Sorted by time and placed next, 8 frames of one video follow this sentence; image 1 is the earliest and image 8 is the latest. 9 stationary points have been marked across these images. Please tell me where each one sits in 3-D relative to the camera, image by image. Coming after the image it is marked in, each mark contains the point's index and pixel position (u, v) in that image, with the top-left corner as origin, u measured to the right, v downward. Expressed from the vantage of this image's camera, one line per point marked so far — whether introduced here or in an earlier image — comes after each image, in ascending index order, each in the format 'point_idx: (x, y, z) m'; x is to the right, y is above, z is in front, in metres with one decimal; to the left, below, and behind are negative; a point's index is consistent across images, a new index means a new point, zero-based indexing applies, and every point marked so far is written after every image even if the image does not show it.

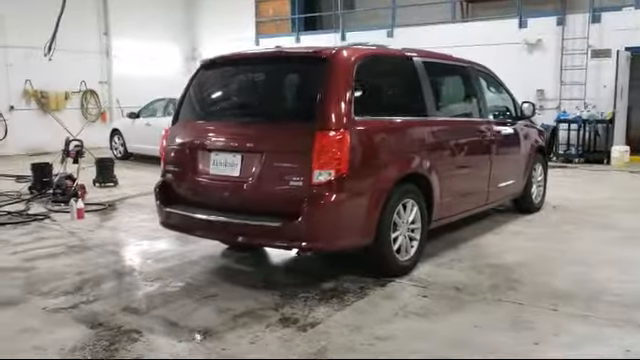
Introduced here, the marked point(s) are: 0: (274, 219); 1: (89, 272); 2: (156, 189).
0: (-0.3, -0.3, +3.8) m
1: (-1.8, -0.7, +4.7) m
2: (-1.3, -0.1, +4.6) m
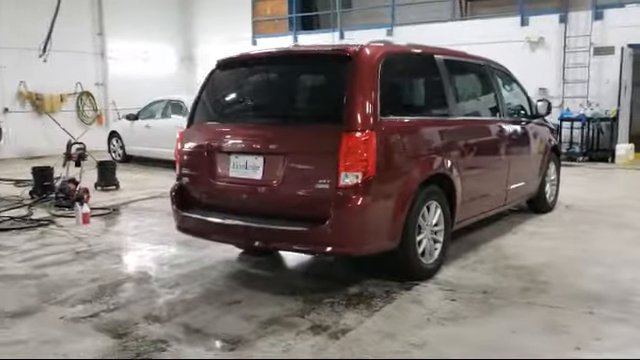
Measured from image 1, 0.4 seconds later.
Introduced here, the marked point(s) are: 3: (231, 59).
0: (-0.1, -0.3, +3.7) m
1: (-1.7, -0.8, +4.5) m
2: (-1.1, -0.1, +4.4) m
3: (-0.7, +0.9, +4.4) m
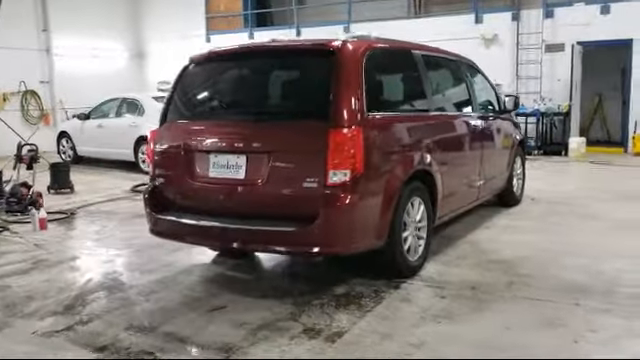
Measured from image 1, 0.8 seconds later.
0: (-0.2, -0.3, +3.6) m
1: (-1.8, -0.8, +4.3) m
2: (-1.2, -0.1, +4.2) m
3: (-0.8, +0.9, +4.2) m
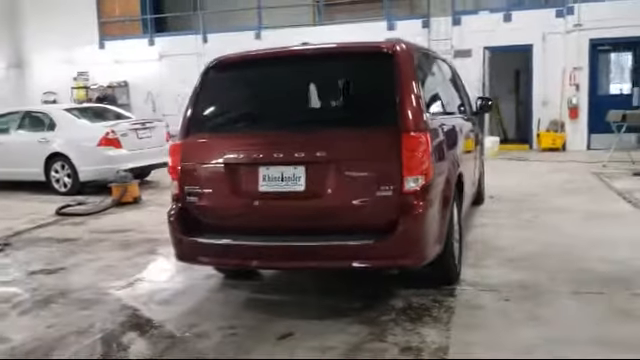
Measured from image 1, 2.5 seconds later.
0: (+0.2, -0.3, +3.4) m
1: (-1.5, -0.9, +3.7) m
2: (-0.9, -0.2, +3.8) m
3: (-0.6, +0.8, +3.9) m
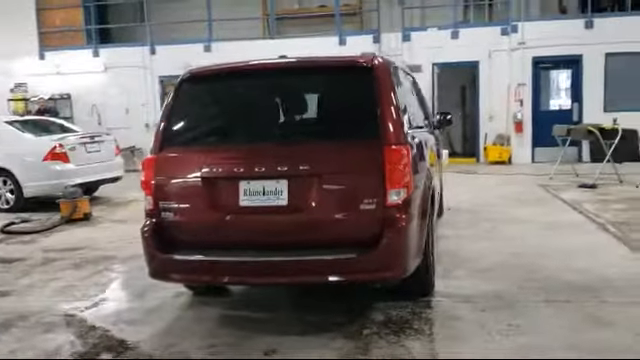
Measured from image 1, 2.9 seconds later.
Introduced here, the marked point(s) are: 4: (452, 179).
0: (+0.1, -0.4, +3.4) m
1: (-1.6, -1.0, +3.5) m
2: (-1.1, -0.3, +3.6) m
3: (-0.8, +0.7, +3.8) m
4: (+2.4, 0.0, +10.7) m
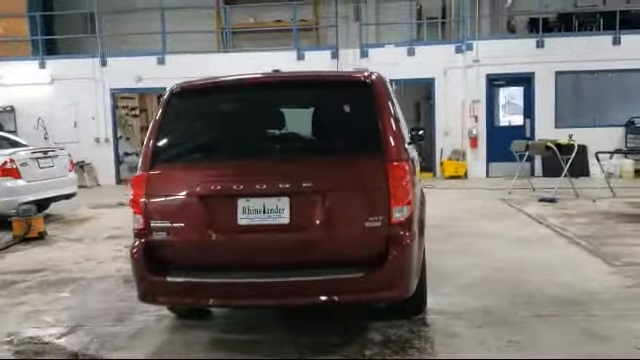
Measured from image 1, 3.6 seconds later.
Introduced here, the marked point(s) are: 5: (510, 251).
0: (+0.1, -0.5, +3.3) m
1: (-1.6, -1.1, +3.2) m
2: (-1.1, -0.4, +3.4) m
3: (-0.8, +0.6, +3.6) m
4: (+1.7, -0.3, +10.8) m
5: (+1.9, -0.7, +5.8) m
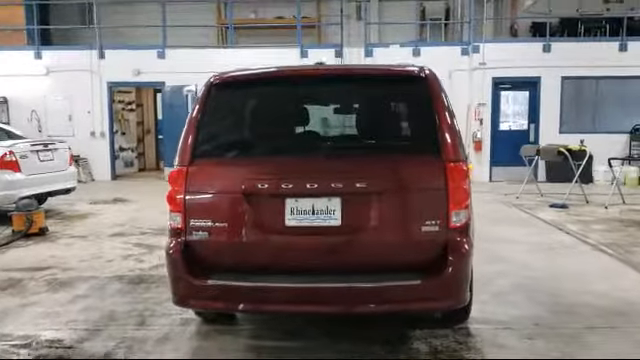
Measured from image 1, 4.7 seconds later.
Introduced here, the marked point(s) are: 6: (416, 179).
0: (+0.4, -0.5, +3.1) m
1: (-1.3, -1.1, +3.0) m
2: (-0.8, -0.4, +3.2) m
3: (-0.5, +0.6, +3.4) m
4: (+1.8, -0.3, +10.6) m
5: (+2.1, -0.8, +5.7) m
6: (+0.5, 0.0, +3.1) m
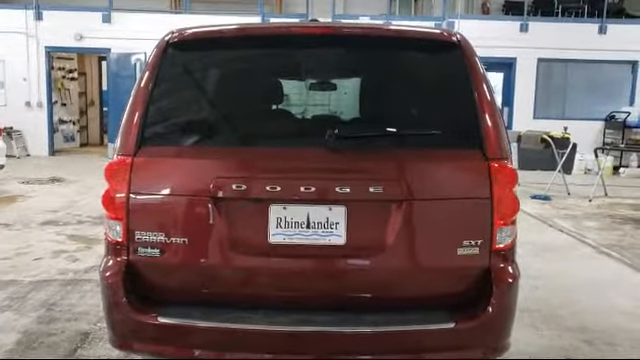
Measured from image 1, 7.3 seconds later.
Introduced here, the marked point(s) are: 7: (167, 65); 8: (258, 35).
0: (+0.4, -0.5, +2.3) m
1: (-1.3, -1.1, +2.1) m
2: (-0.8, -0.4, +2.3) m
3: (-0.5, +0.6, +2.5) m
4: (+1.1, 0.0, +9.9) m
5: (+1.8, -0.7, +5.0) m
6: (+0.5, 0.0, +2.3) m
7: (-0.6, +0.5, +2.5) m
8: (-0.2, +0.6, +2.5) m
